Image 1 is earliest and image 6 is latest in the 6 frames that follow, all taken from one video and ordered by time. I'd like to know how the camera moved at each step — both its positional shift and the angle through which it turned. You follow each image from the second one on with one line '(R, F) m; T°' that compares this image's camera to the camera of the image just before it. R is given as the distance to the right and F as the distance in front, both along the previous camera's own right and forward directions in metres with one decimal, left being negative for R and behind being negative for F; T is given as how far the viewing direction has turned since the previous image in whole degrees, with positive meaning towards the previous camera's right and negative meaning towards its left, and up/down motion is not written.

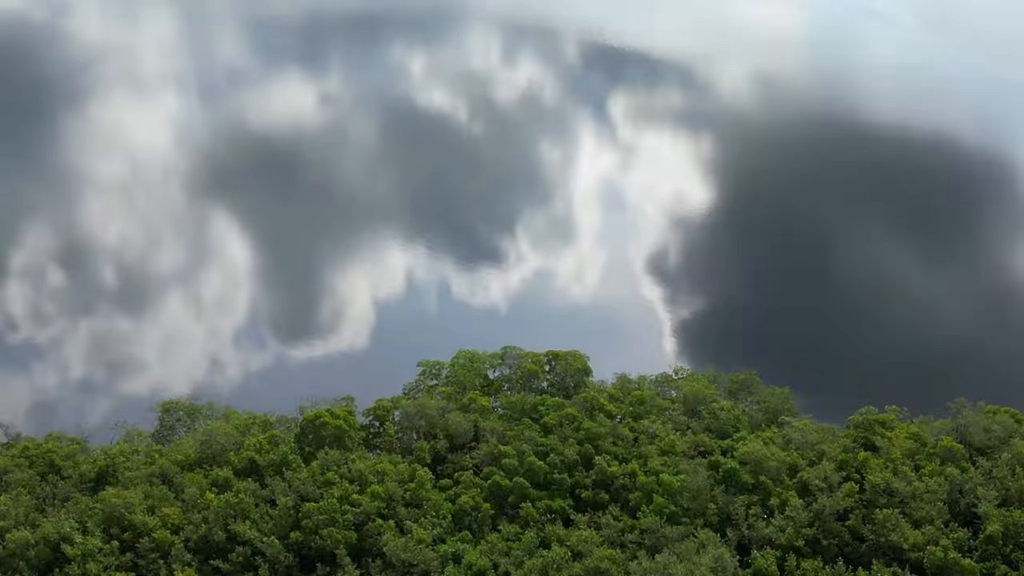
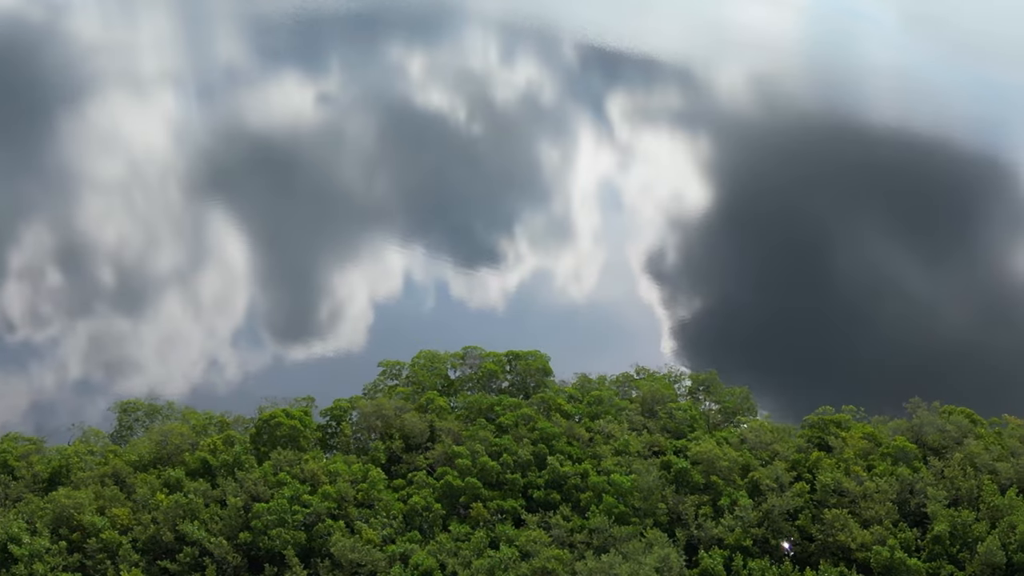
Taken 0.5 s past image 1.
(-1.3, +2.3) m; 0°
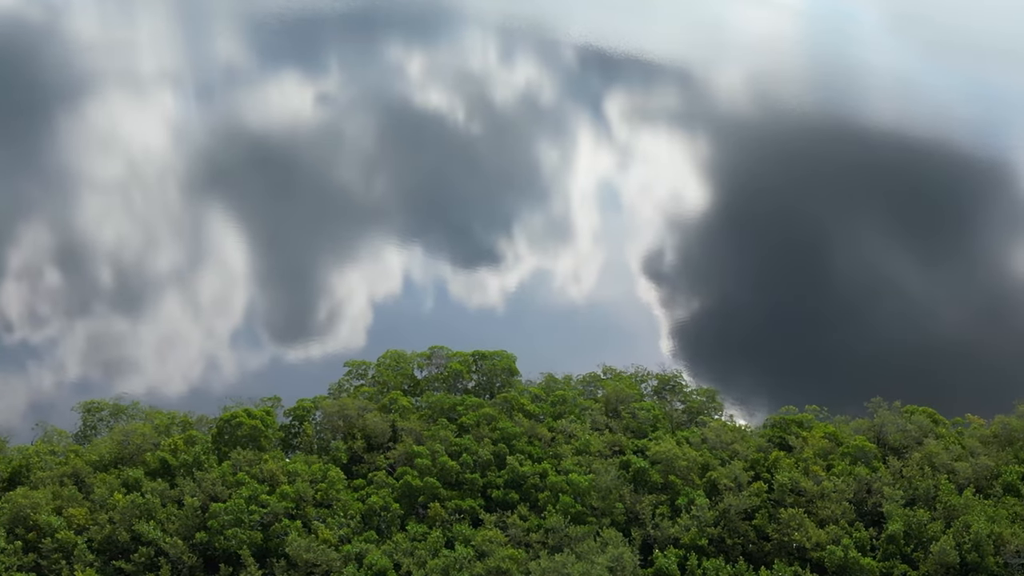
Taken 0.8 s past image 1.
(+0.5, 0.0) m; 0°
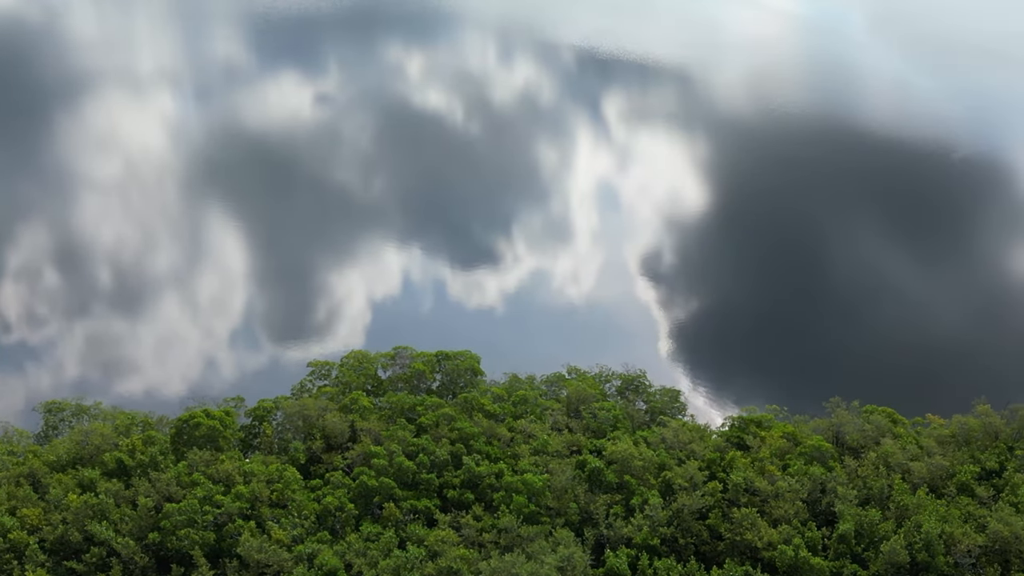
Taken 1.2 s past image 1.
(+0.6, 0.0) m; 0°
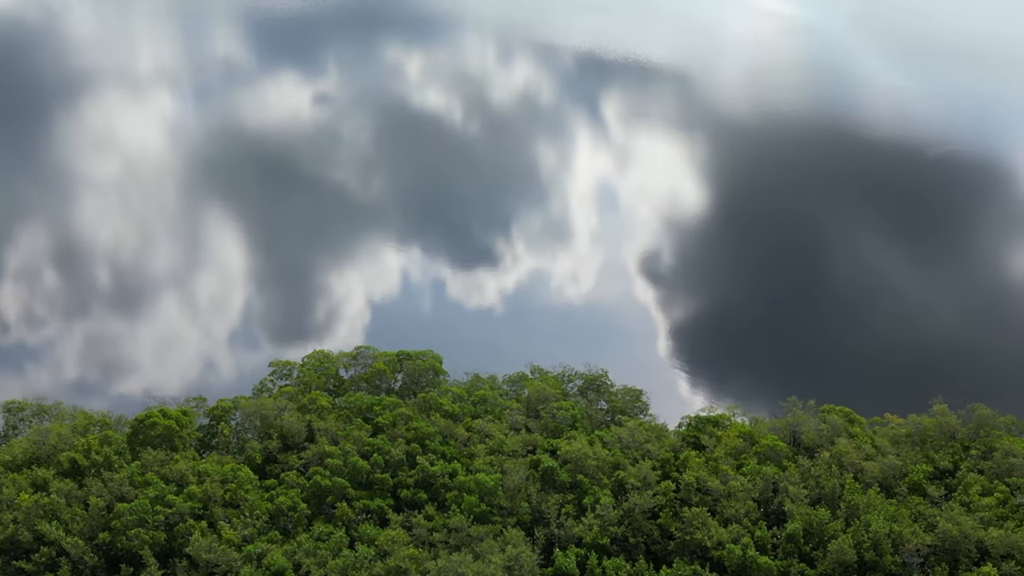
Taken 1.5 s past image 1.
(+0.6, 0.0) m; 0°
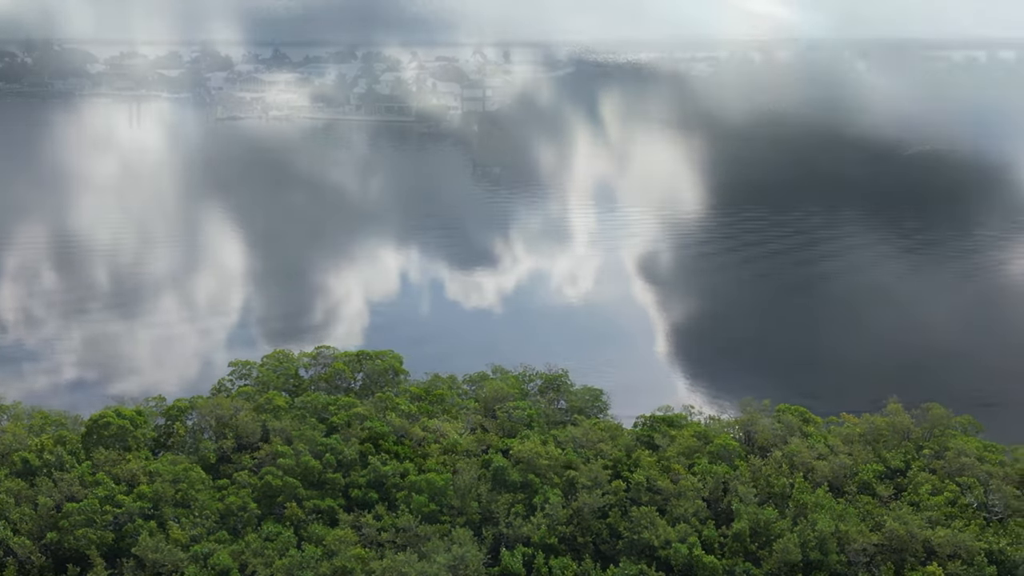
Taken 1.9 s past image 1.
(+0.6, 0.0) m; 0°
